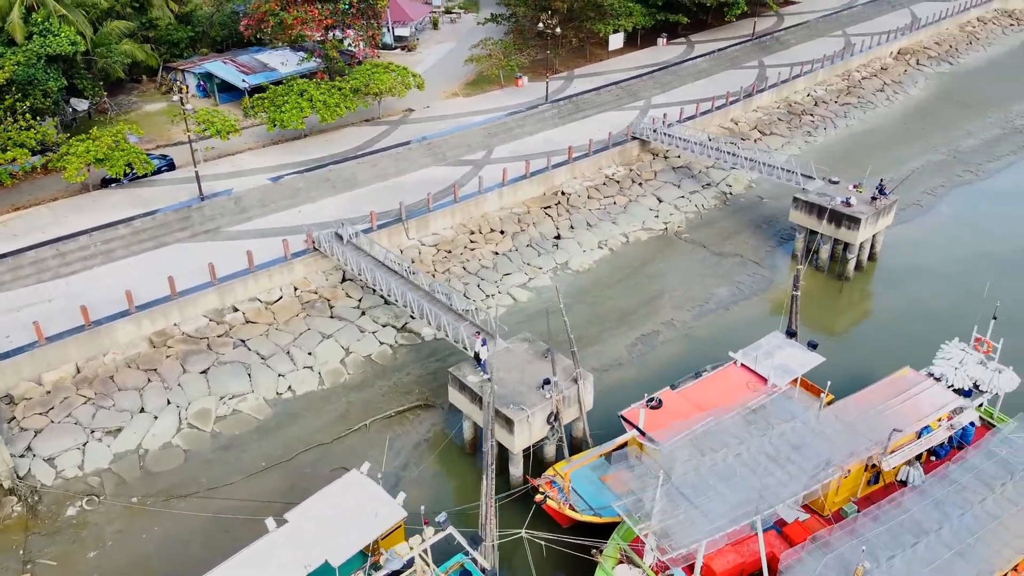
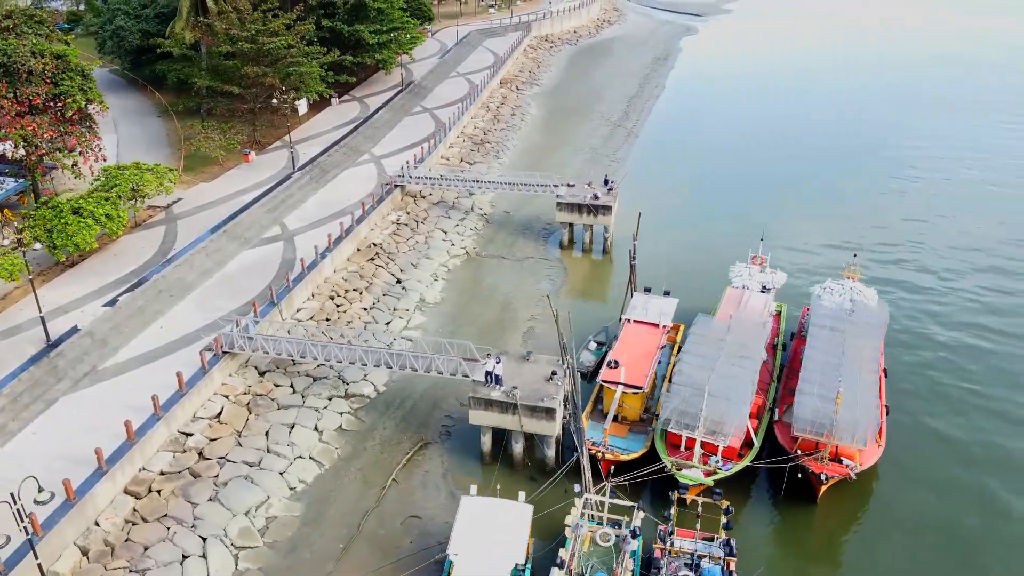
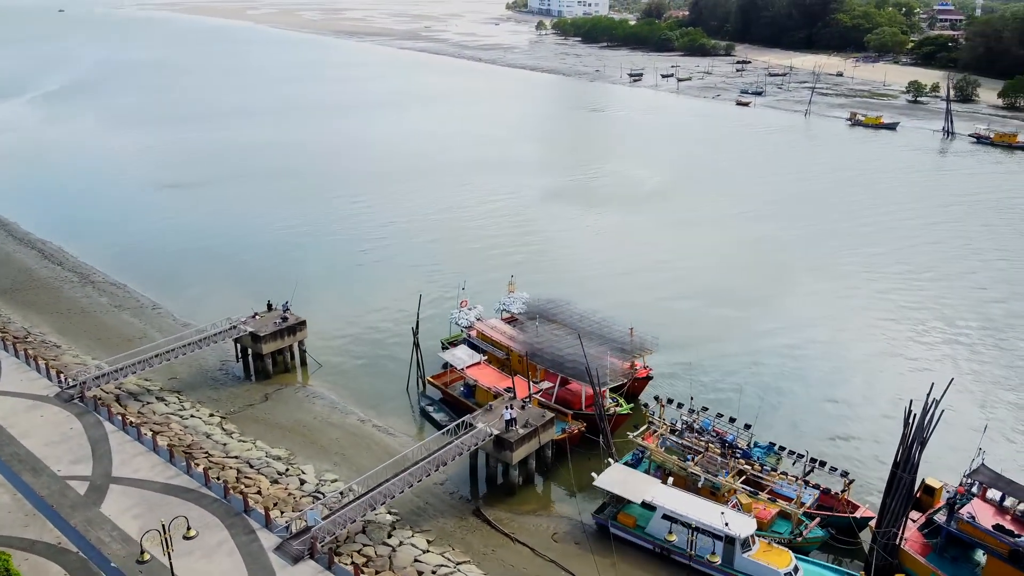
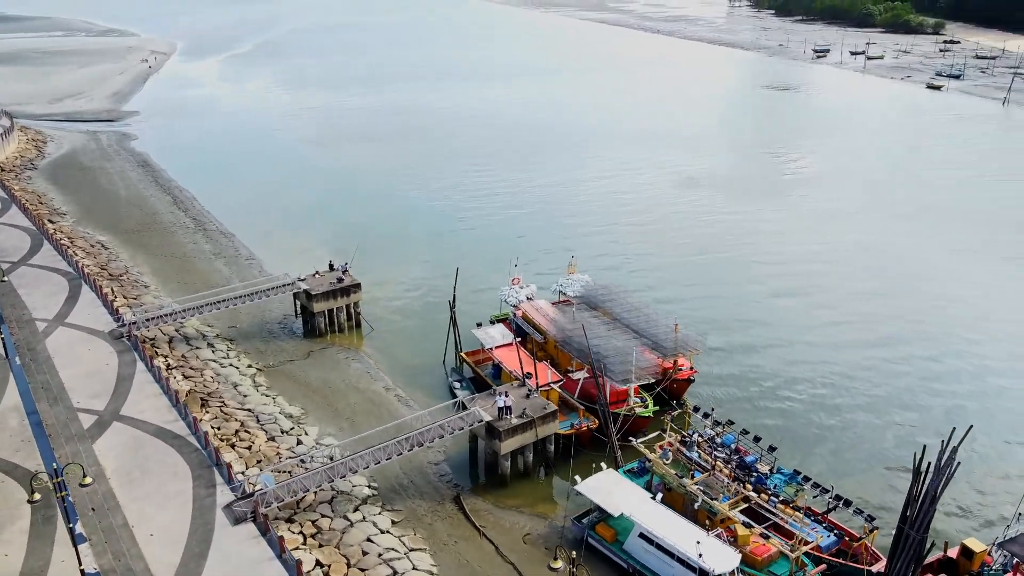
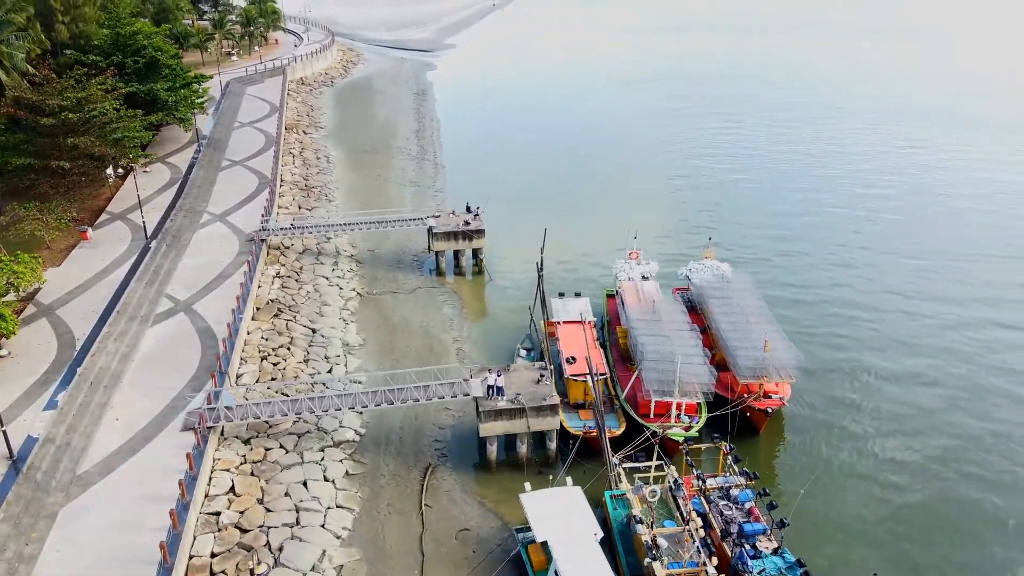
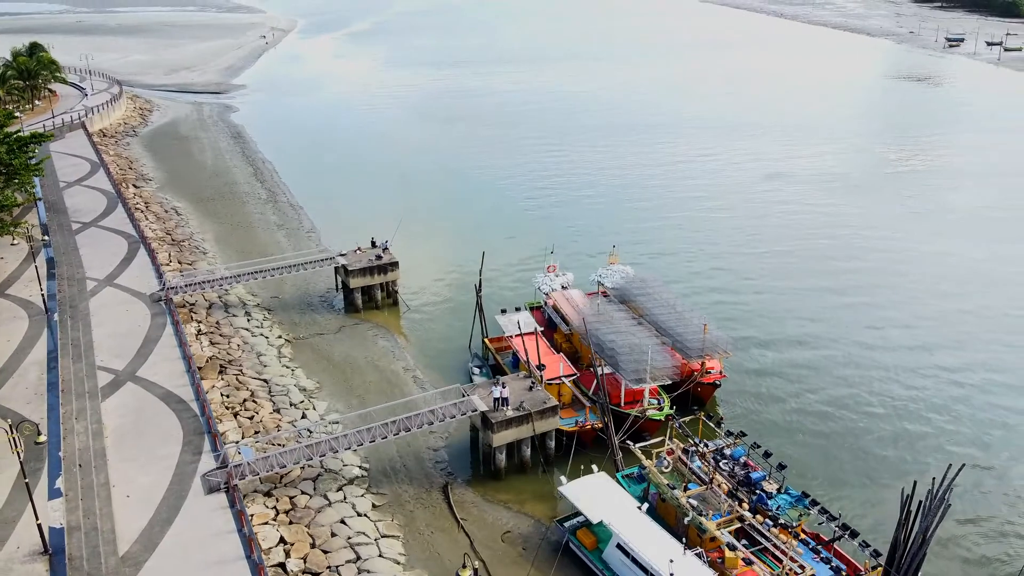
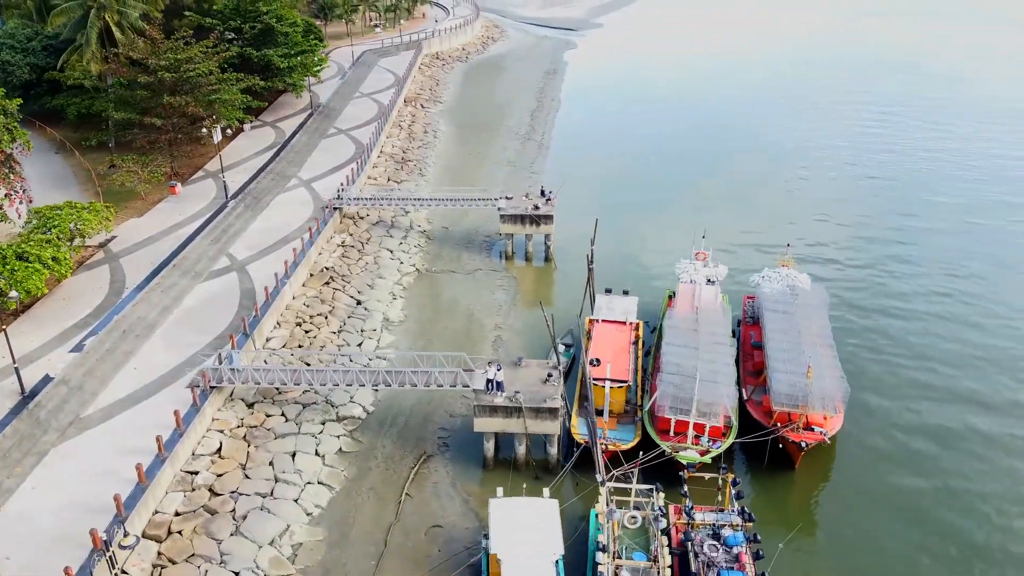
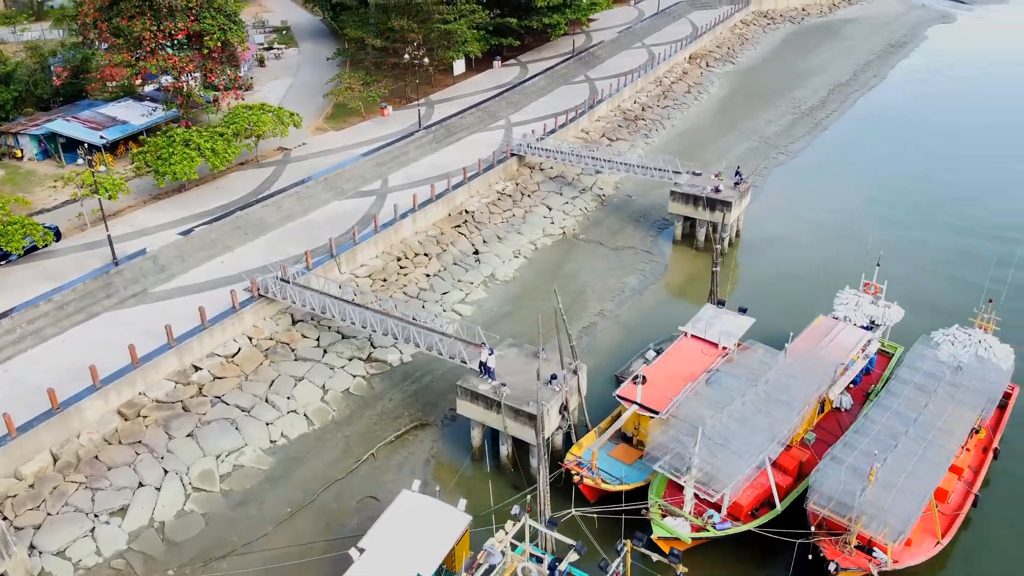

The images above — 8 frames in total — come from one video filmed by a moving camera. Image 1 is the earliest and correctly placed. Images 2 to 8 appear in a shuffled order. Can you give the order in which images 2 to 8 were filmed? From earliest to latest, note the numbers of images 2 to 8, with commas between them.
8, 2, 7, 5, 6, 4, 3
